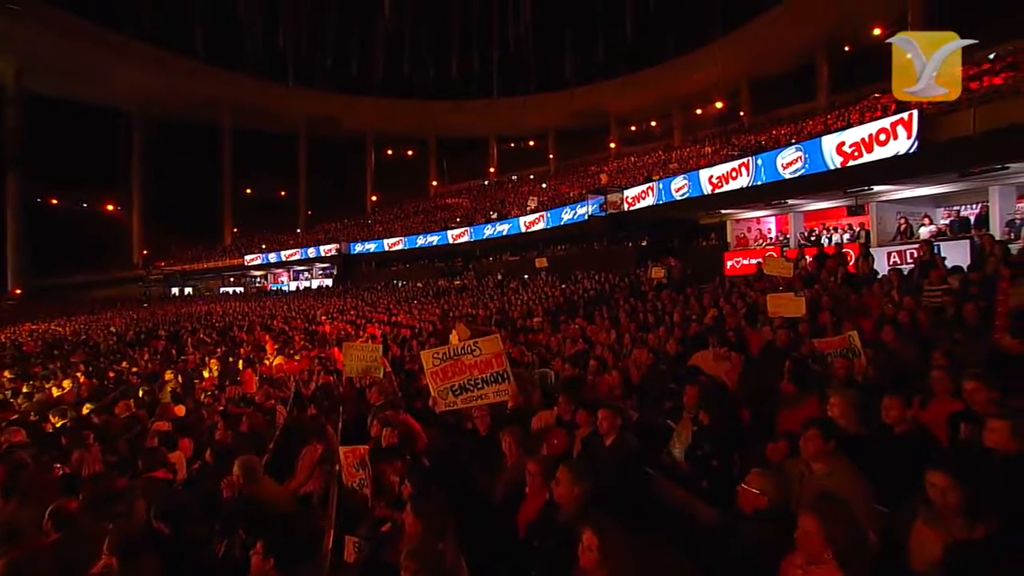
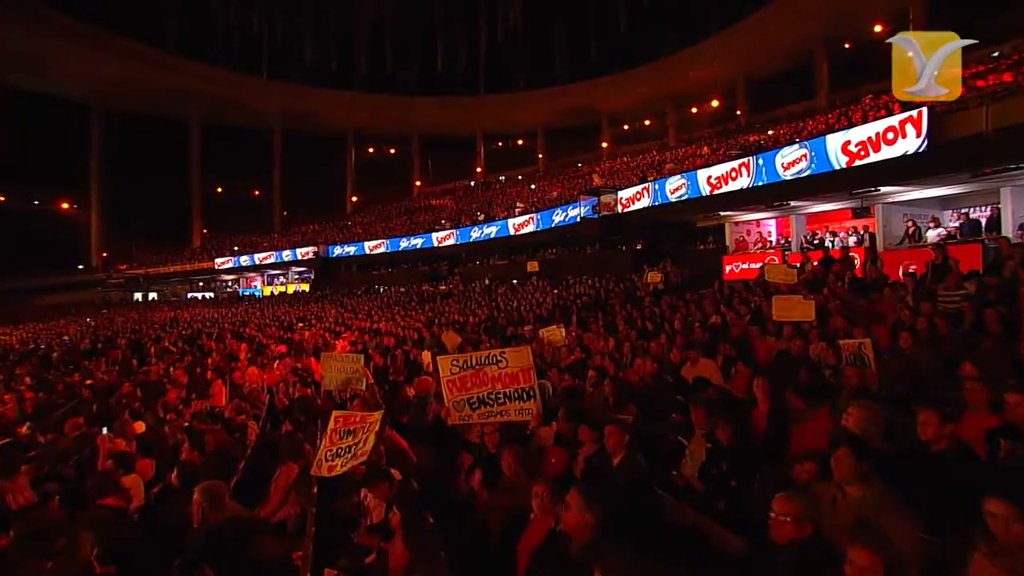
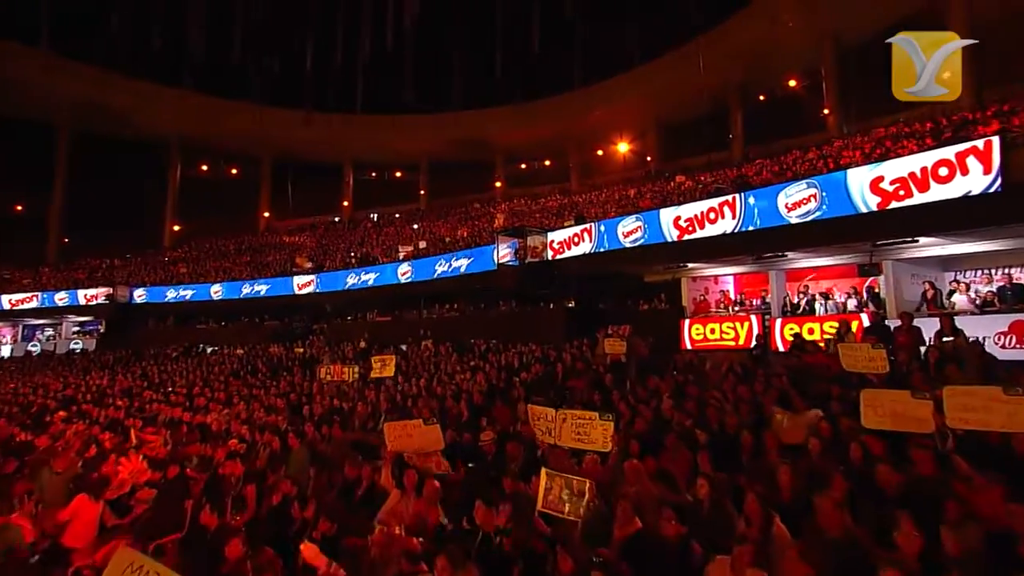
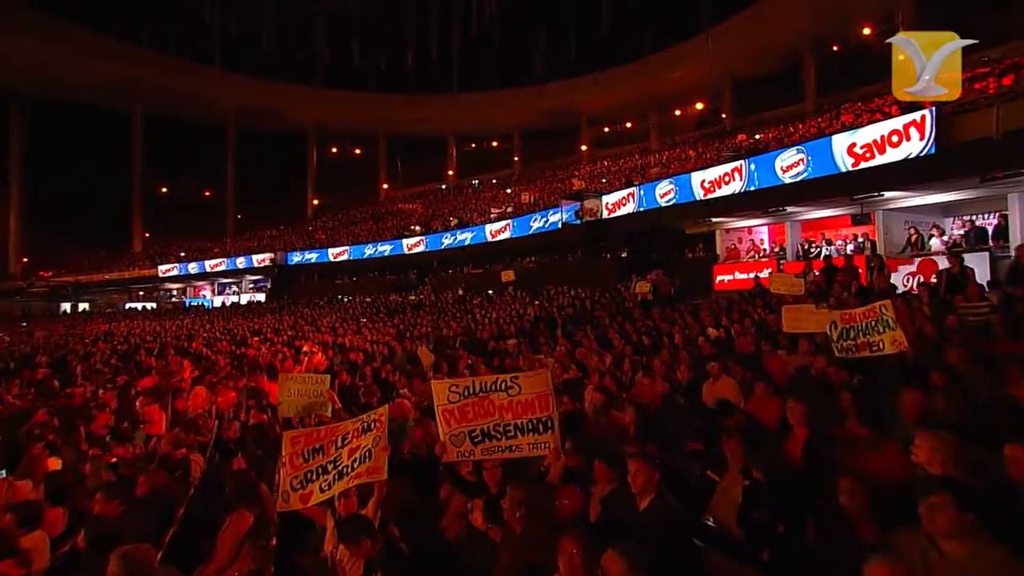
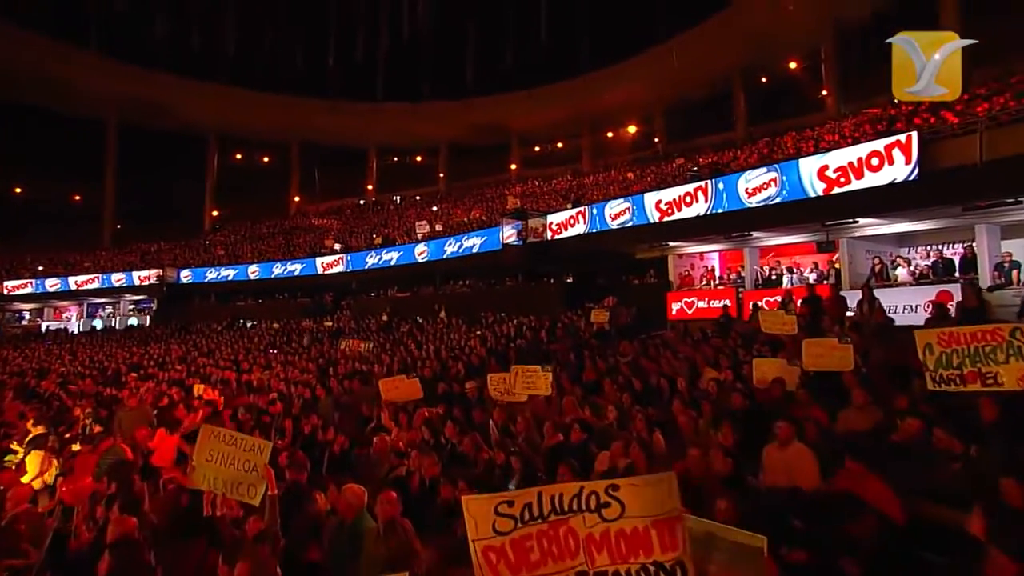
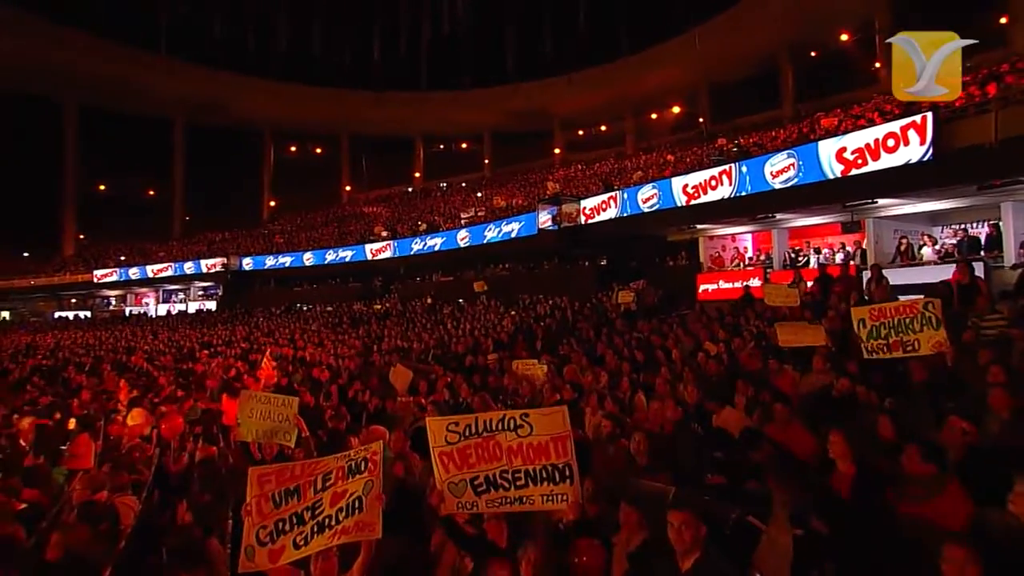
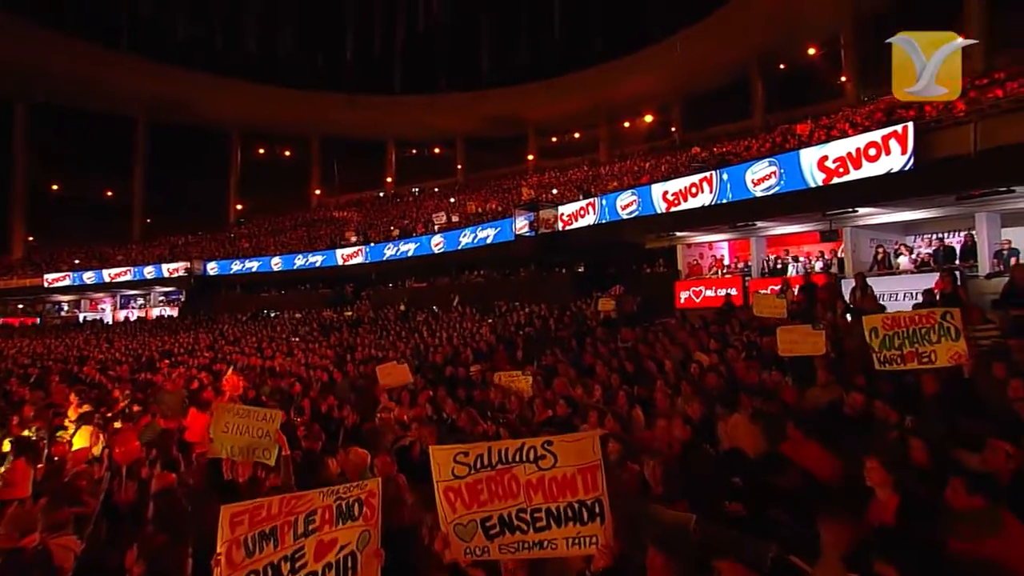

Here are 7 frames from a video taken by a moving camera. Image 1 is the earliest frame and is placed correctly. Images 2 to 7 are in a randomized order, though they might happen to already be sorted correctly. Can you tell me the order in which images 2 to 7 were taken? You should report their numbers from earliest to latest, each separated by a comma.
2, 4, 6, 7, 5, 3
